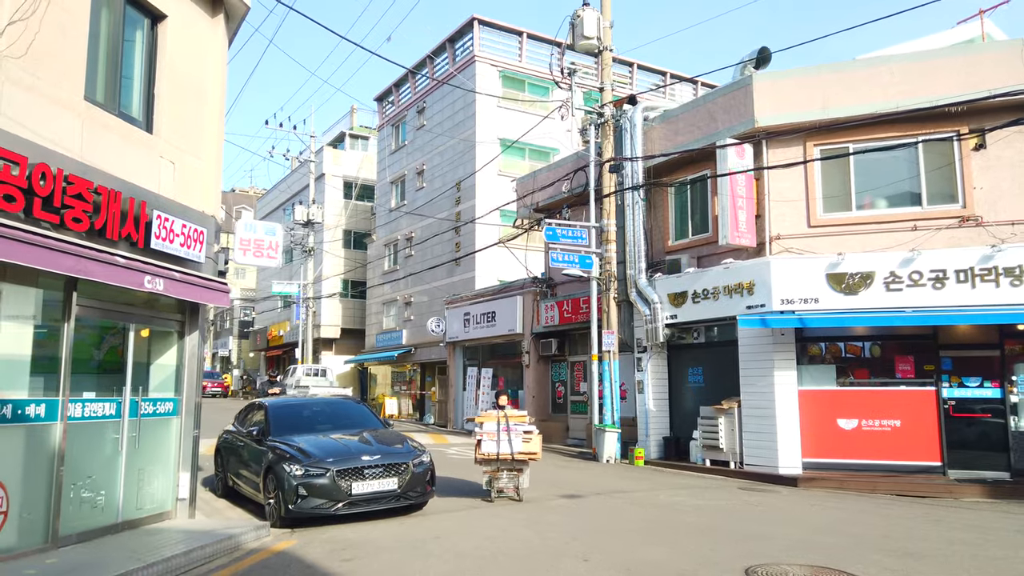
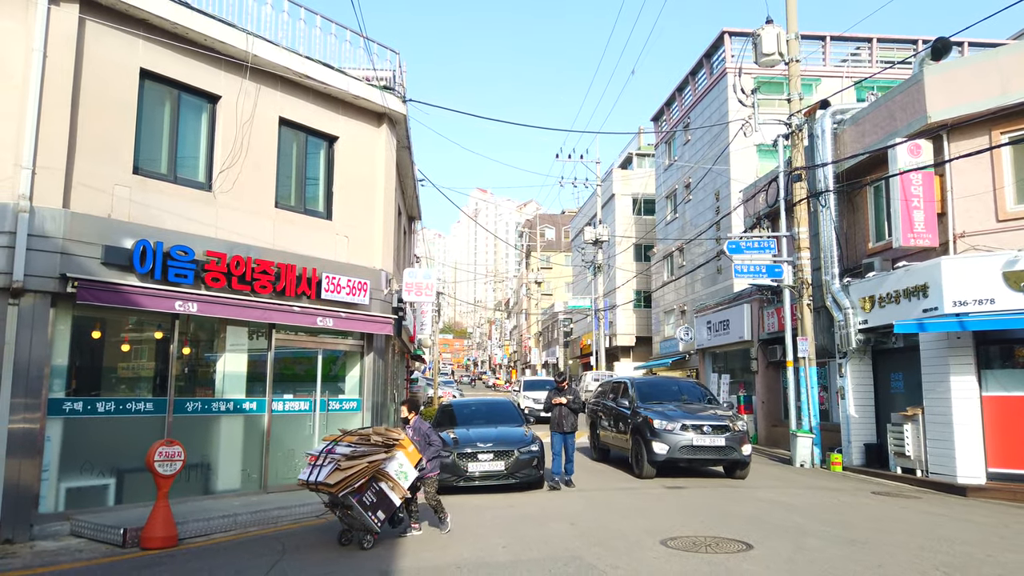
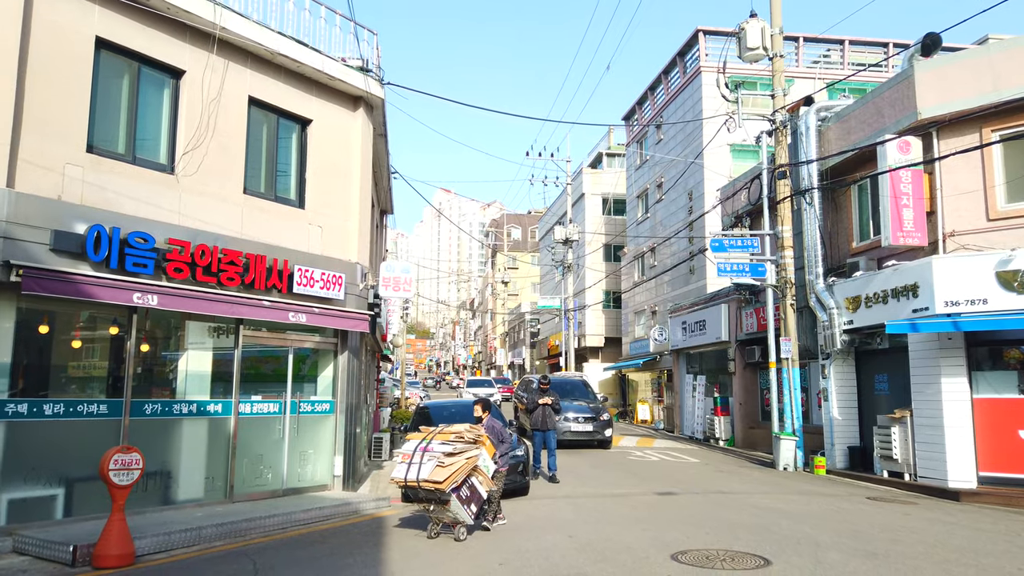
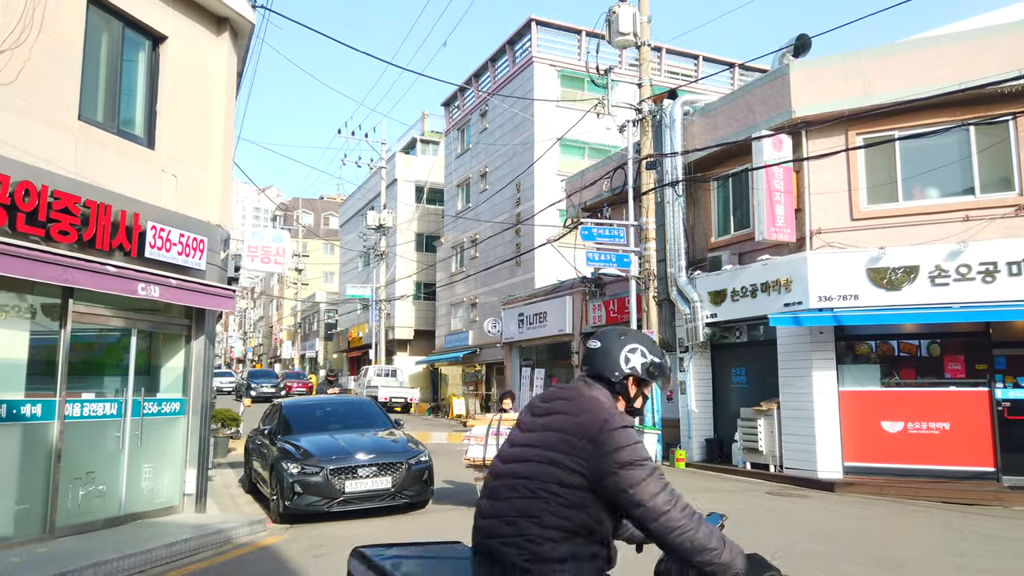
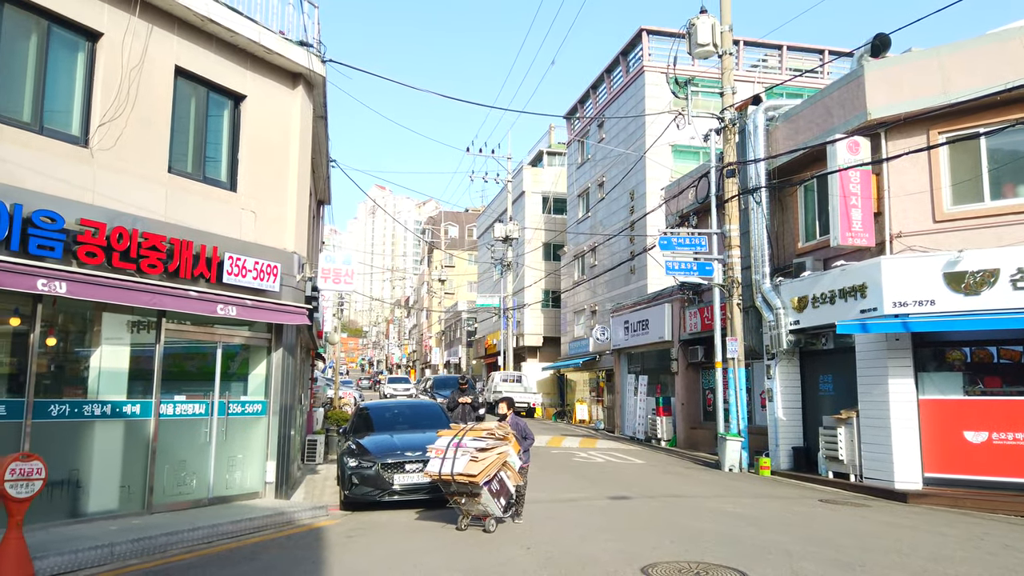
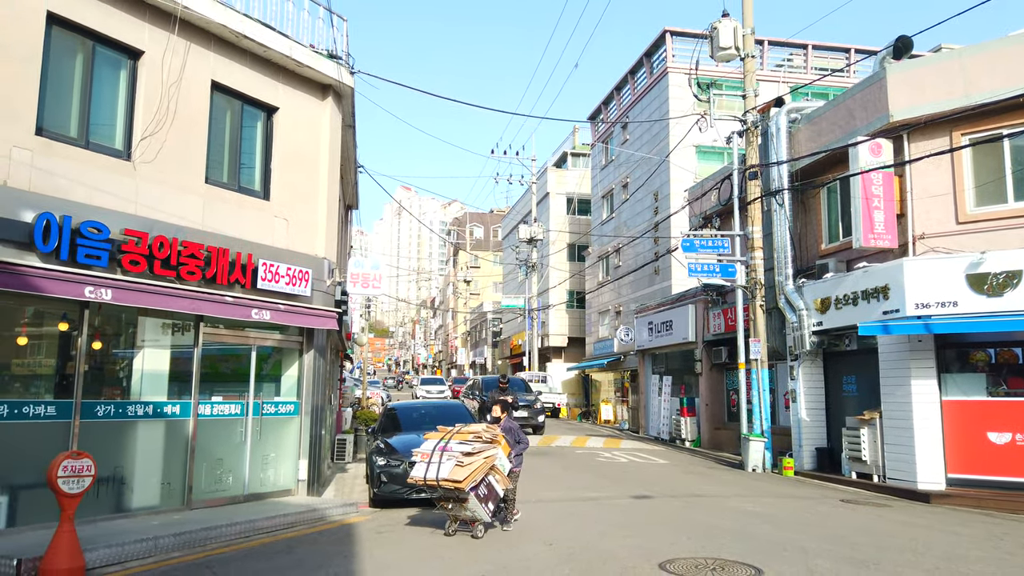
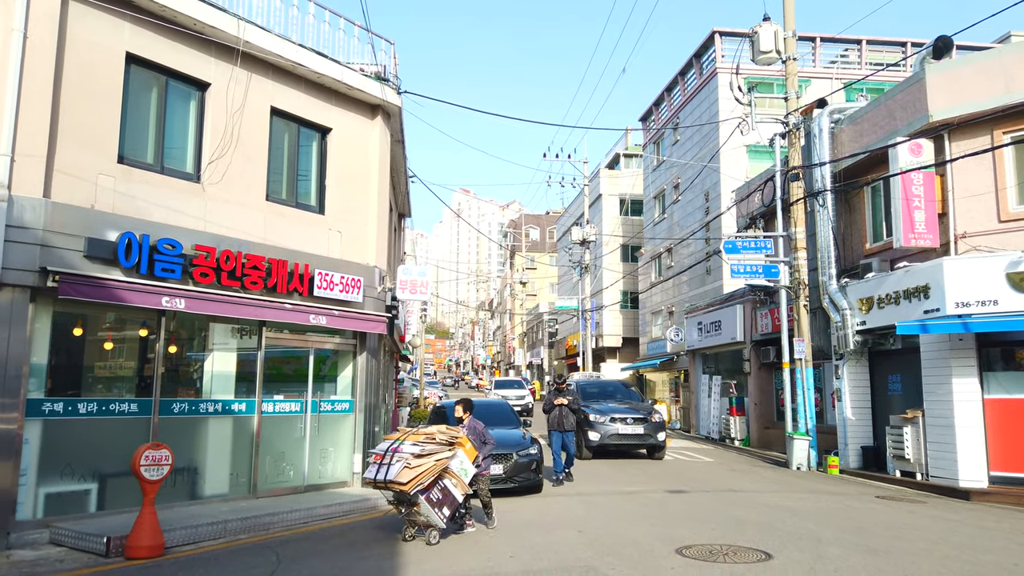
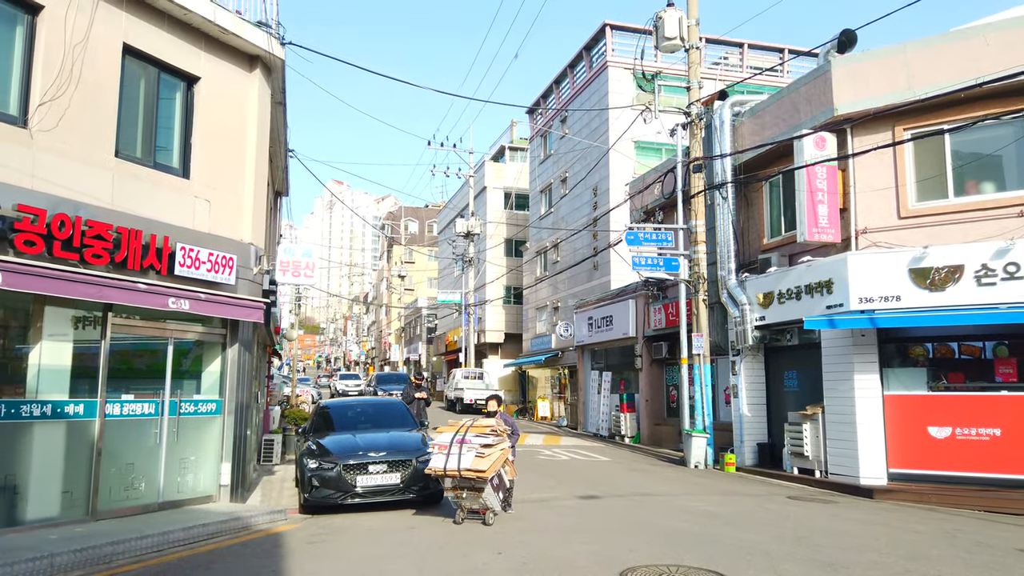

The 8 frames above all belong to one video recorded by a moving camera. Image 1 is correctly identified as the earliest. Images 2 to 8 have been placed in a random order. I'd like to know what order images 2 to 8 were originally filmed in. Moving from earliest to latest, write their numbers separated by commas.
4, 8, 5, 6, 3, 7, 2
